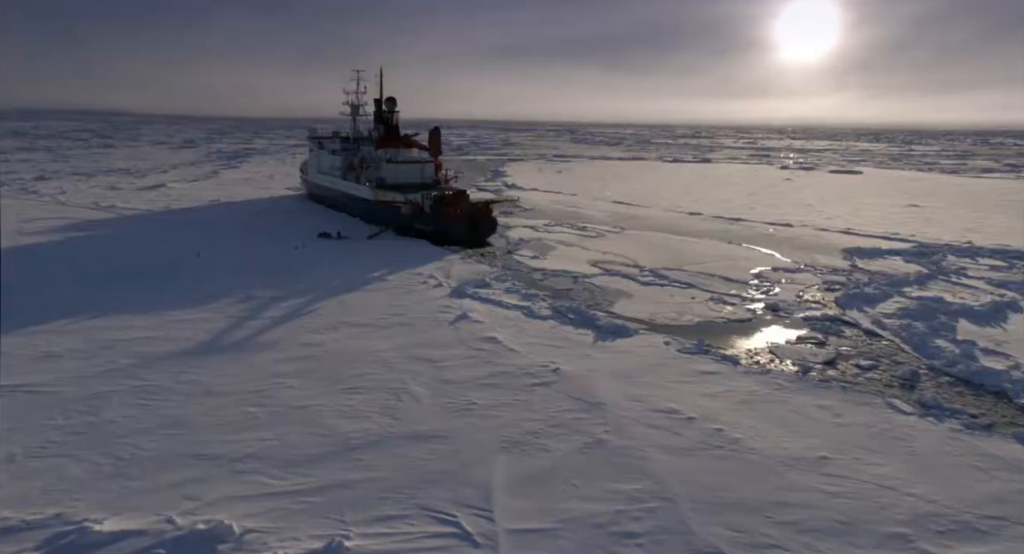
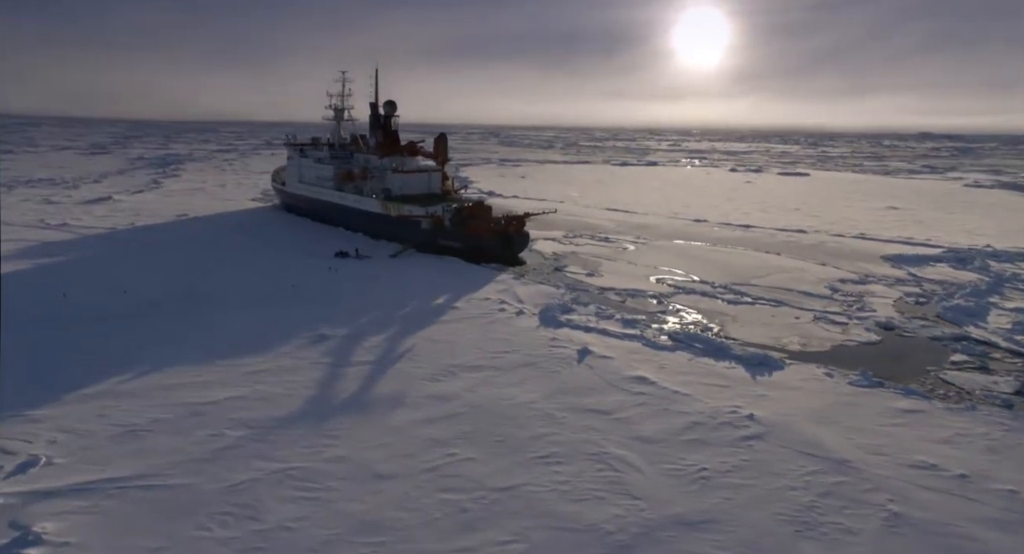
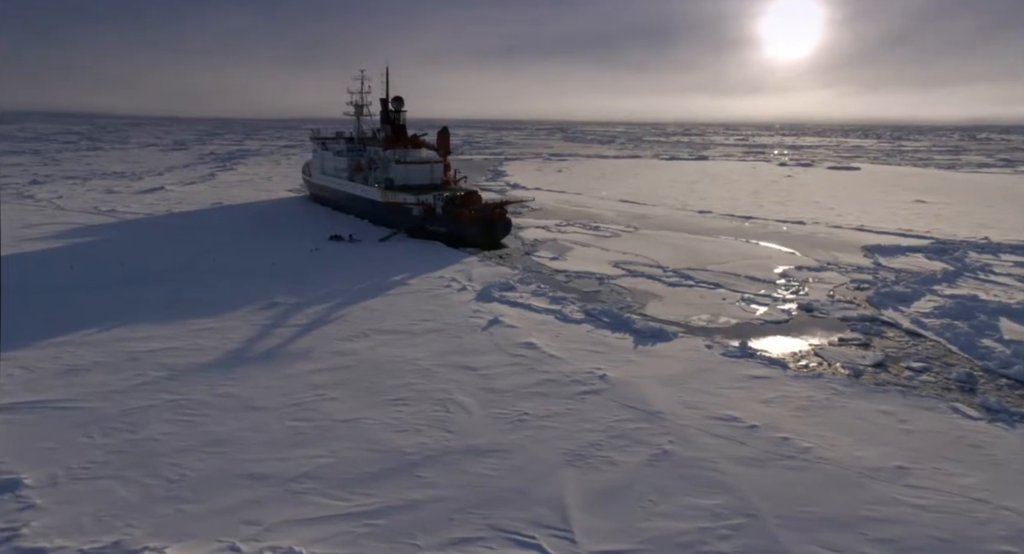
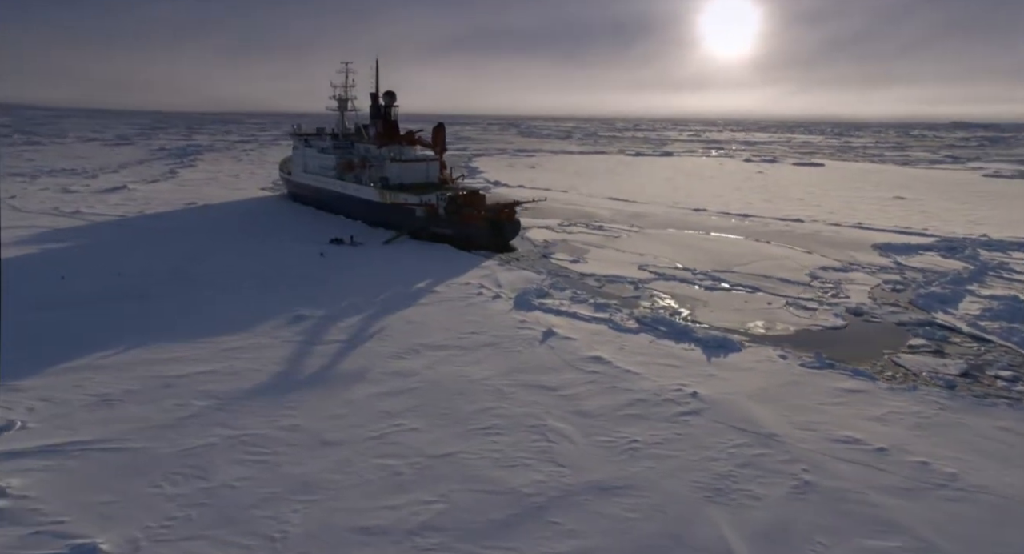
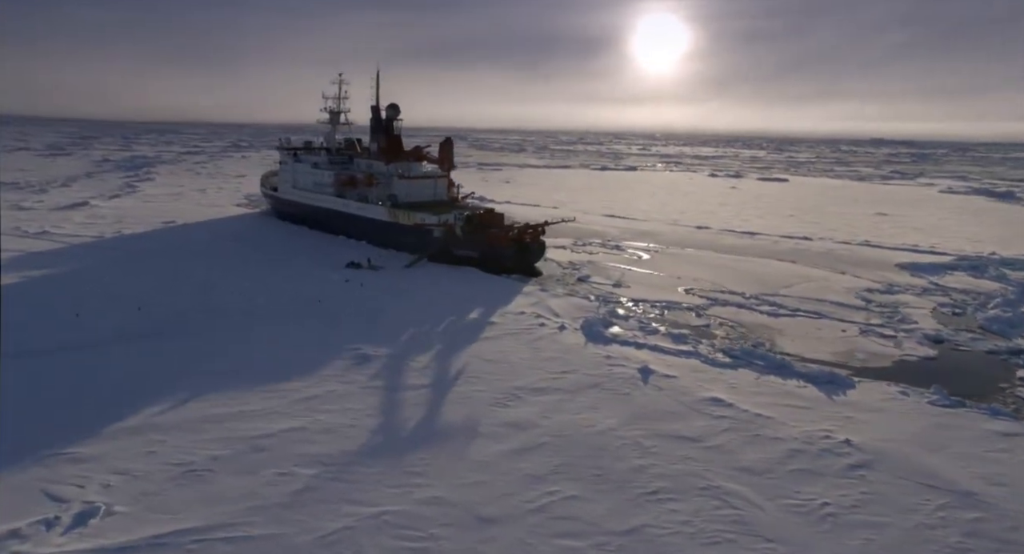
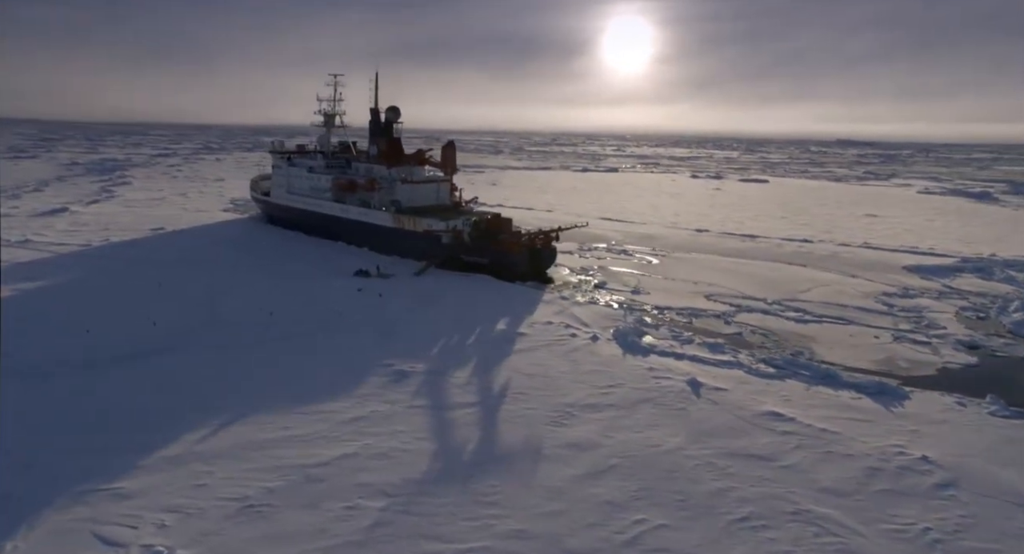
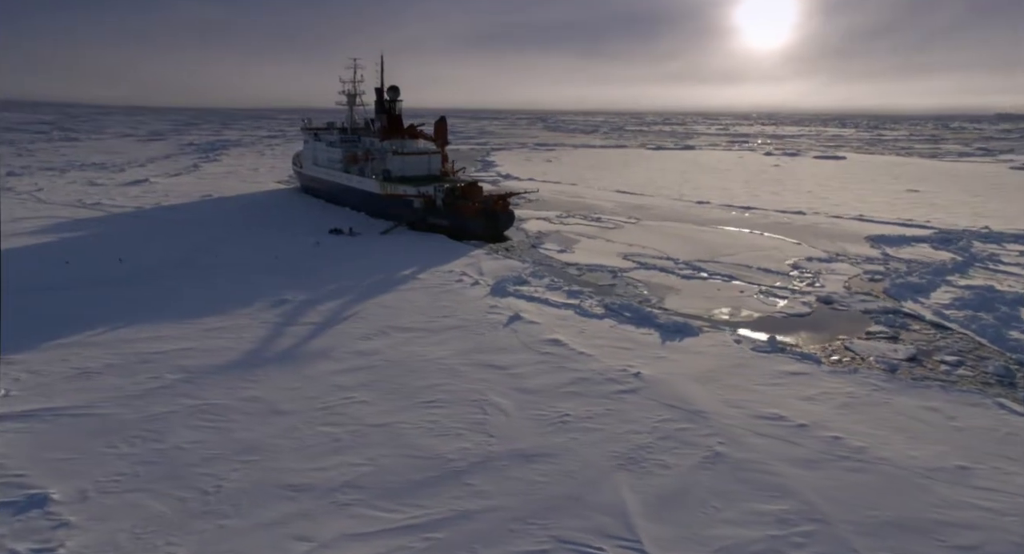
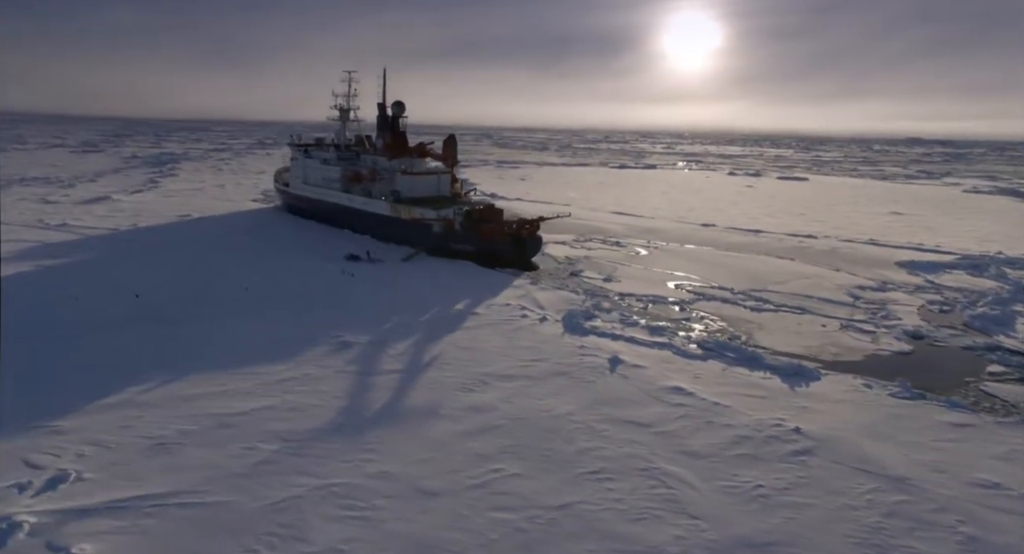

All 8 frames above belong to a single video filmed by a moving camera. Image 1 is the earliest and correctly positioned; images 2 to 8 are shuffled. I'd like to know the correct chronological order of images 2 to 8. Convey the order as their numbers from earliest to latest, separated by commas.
3, 7, 4, 2, 8, 5, 6
